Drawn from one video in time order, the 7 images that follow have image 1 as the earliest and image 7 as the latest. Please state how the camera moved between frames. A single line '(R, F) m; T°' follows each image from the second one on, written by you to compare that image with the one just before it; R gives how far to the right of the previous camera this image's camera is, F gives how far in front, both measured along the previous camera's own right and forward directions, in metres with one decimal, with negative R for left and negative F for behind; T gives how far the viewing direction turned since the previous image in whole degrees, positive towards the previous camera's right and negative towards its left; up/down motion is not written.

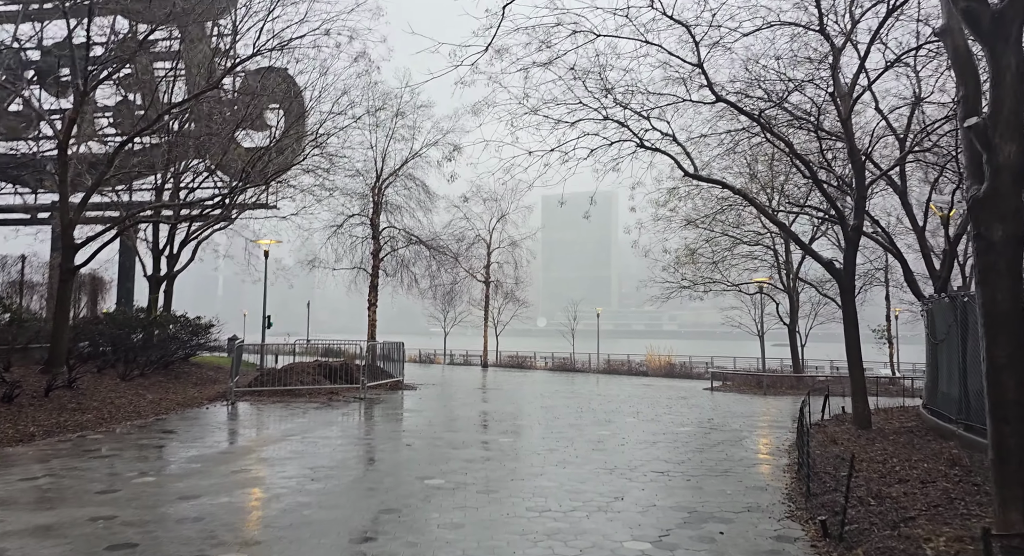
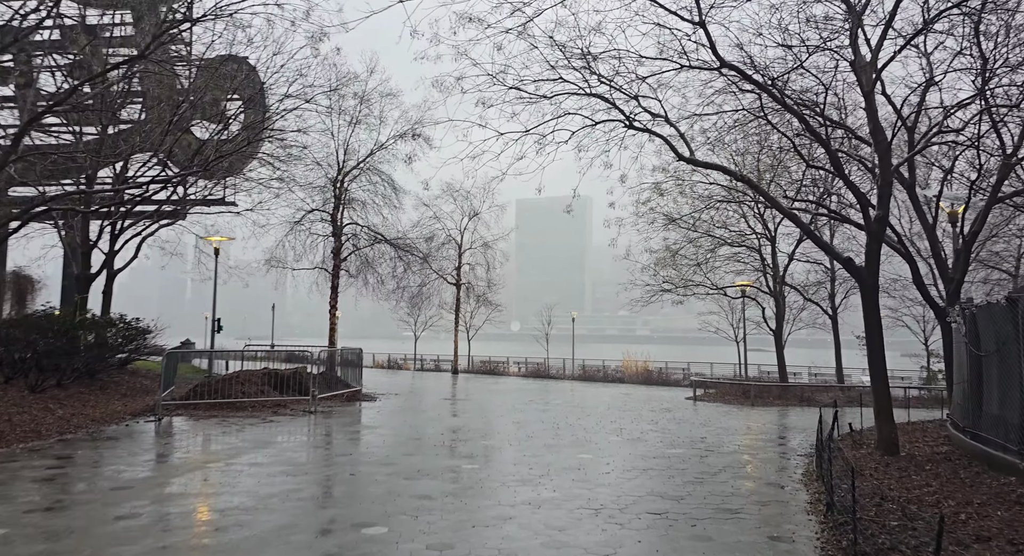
(+0.1, +1.6) m; +2°
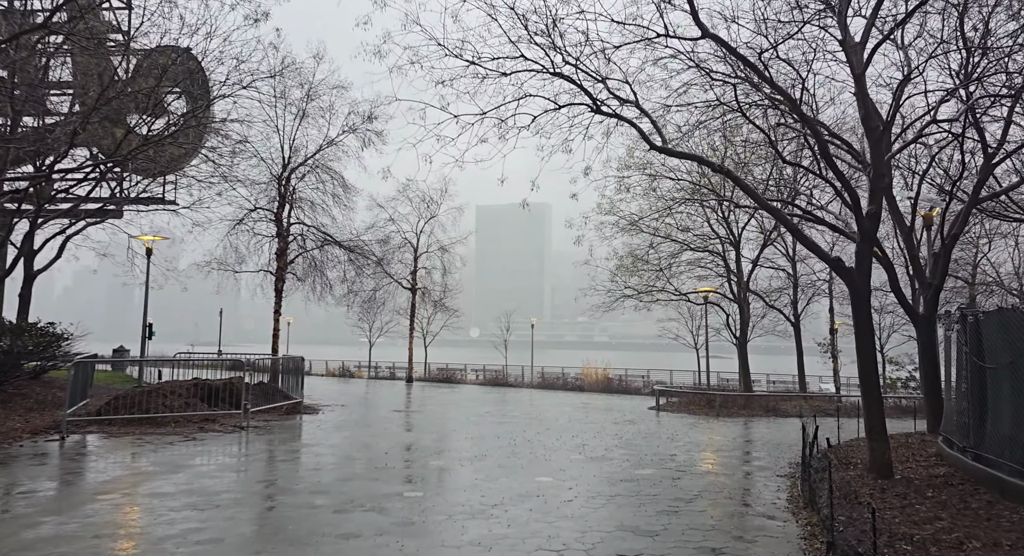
(+0.1, +1.1) m; +3°
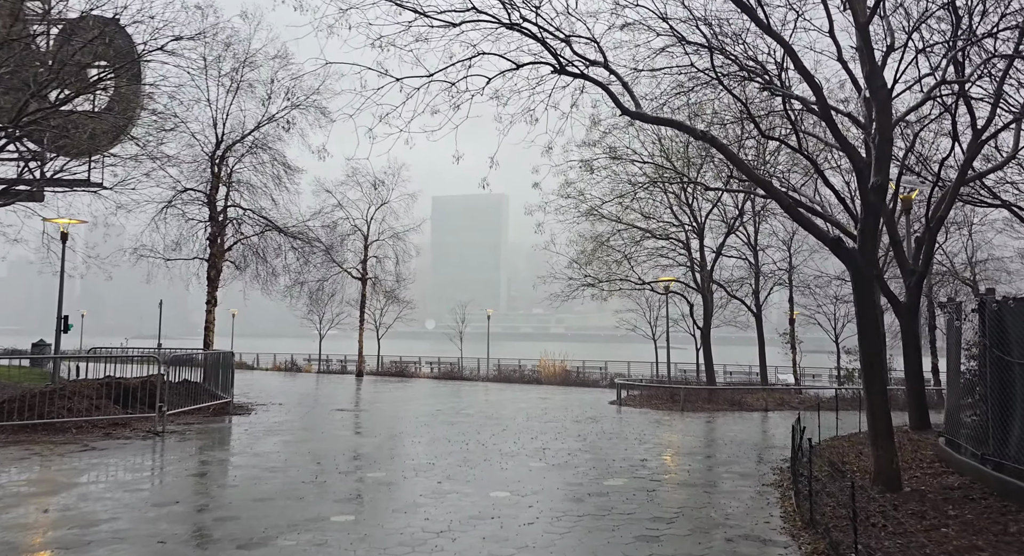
(+0.1, +1.2) m; +4°
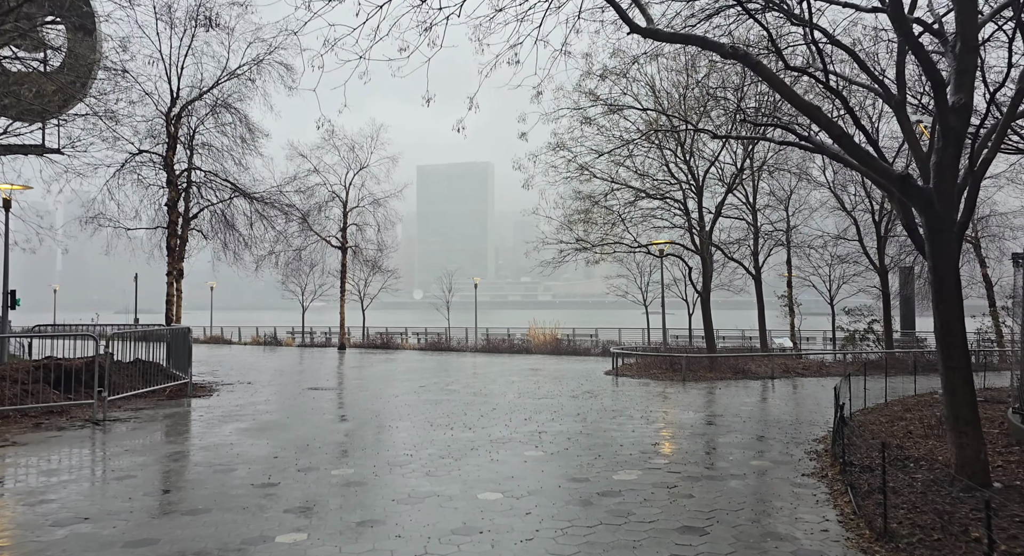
(0.0, +1.4) m; +1°
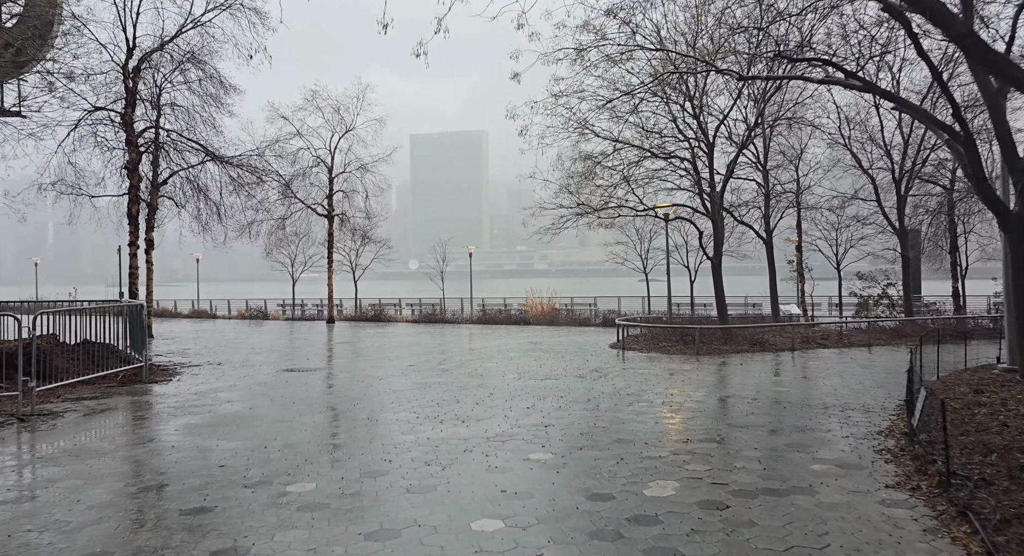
(0.0, +1.5) m; 0°
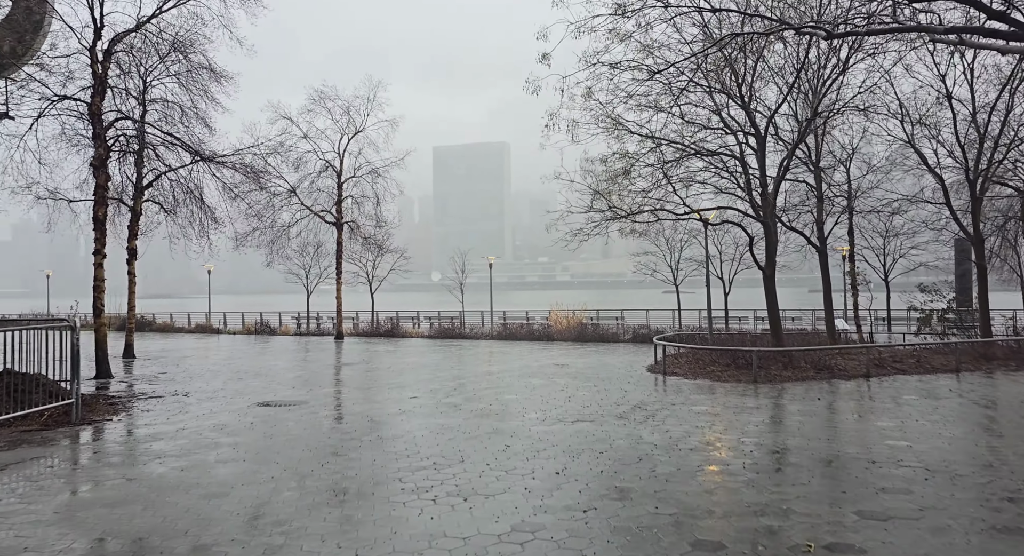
(0.0, +2.3) m; -2°
